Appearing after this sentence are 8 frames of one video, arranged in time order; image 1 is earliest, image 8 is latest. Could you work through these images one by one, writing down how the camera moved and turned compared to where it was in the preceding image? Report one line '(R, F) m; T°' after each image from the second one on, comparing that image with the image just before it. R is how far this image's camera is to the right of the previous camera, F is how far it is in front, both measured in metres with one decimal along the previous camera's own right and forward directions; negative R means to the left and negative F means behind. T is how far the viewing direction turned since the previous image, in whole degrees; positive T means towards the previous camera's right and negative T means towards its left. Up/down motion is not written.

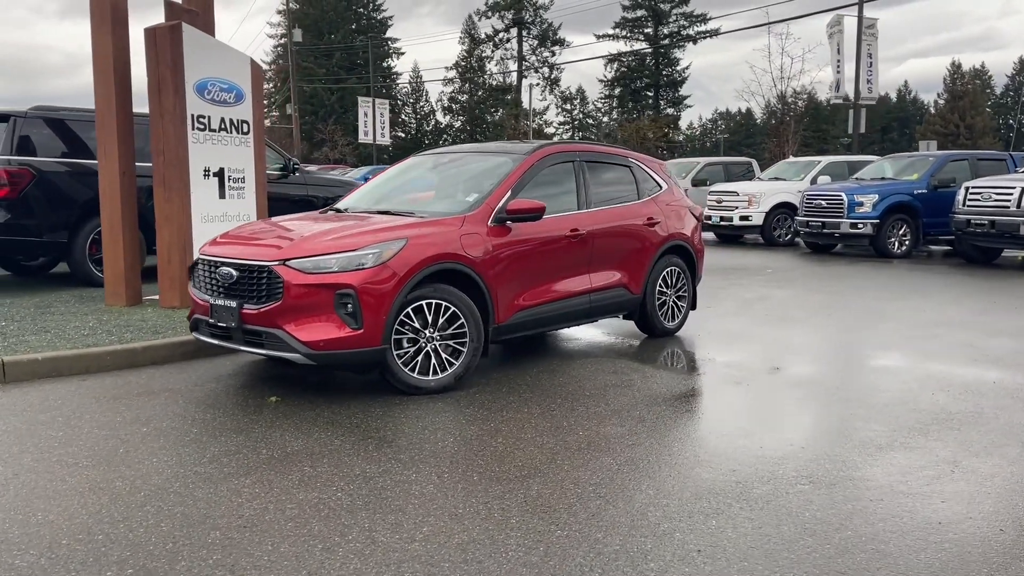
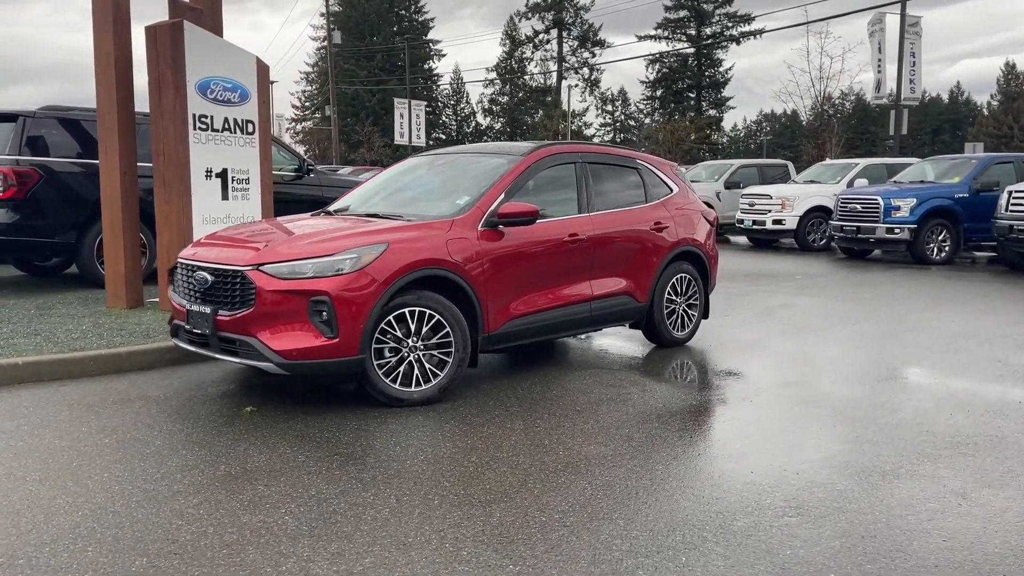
(+0.3, +0.3) m; -3°
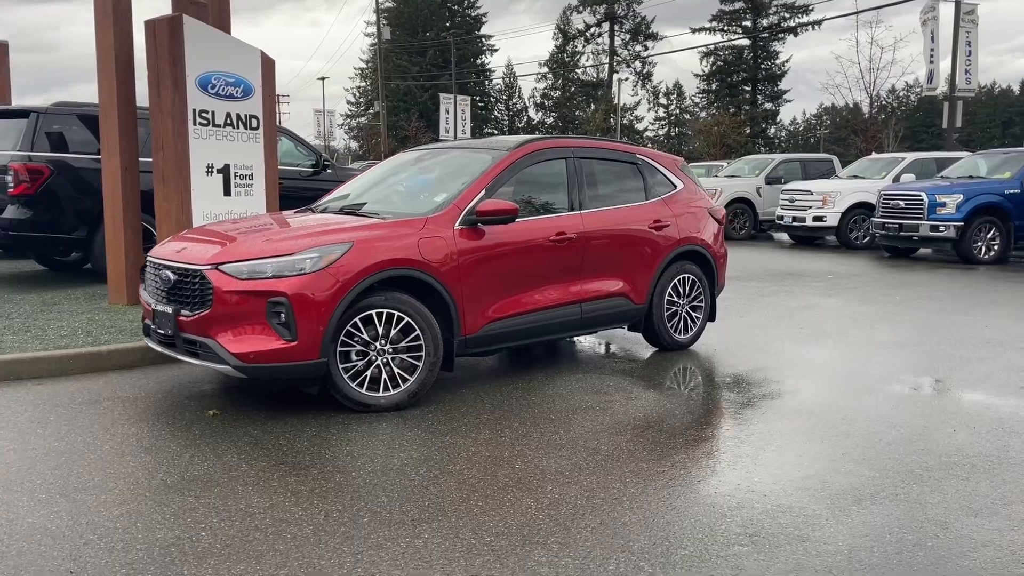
(+0.5, +0.3) m; -4°
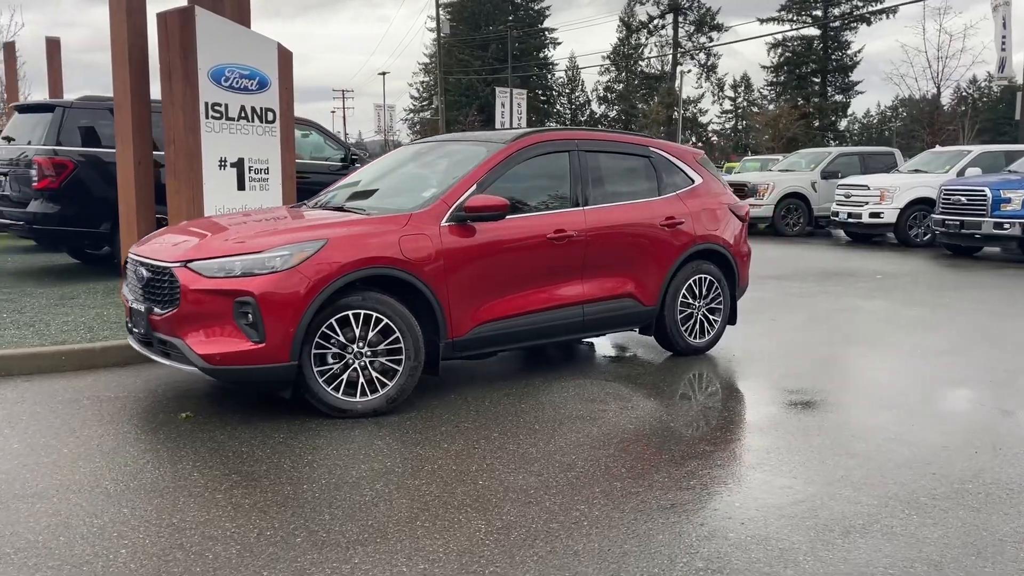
(+0.5, +0.3) m; -4°
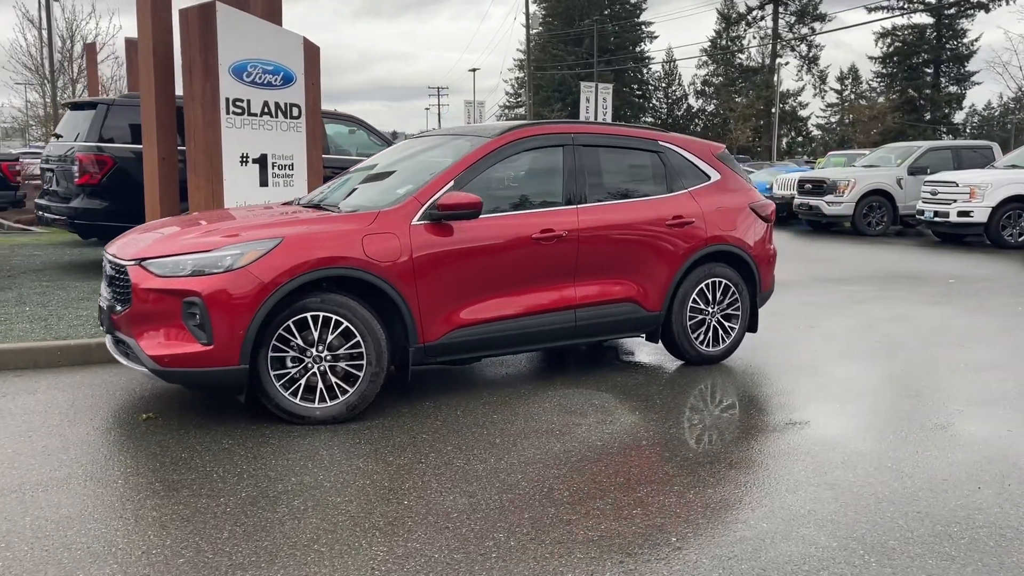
(+0.7, +0.4) m; -6°
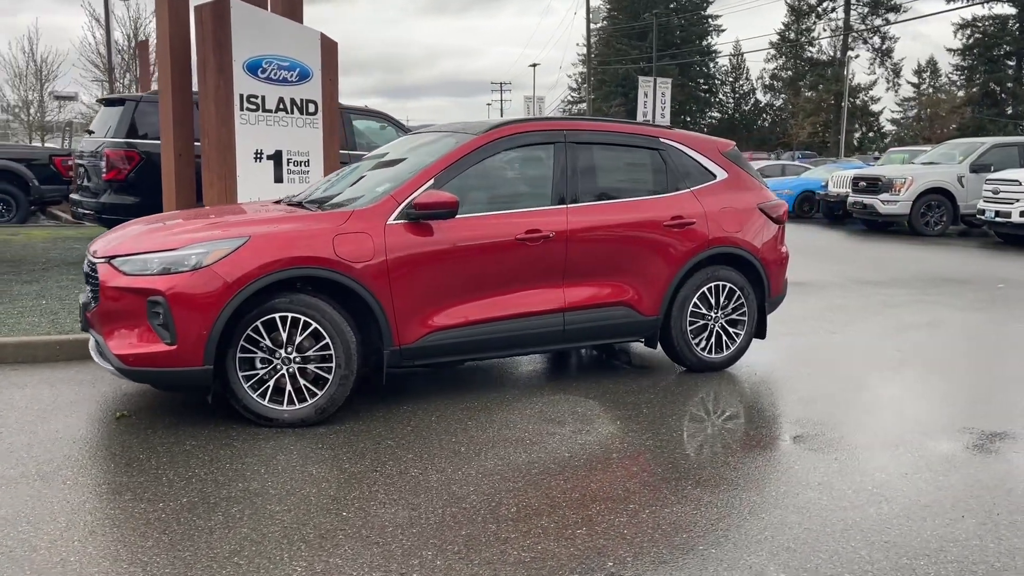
(+0.5, +0.2) m; -4°
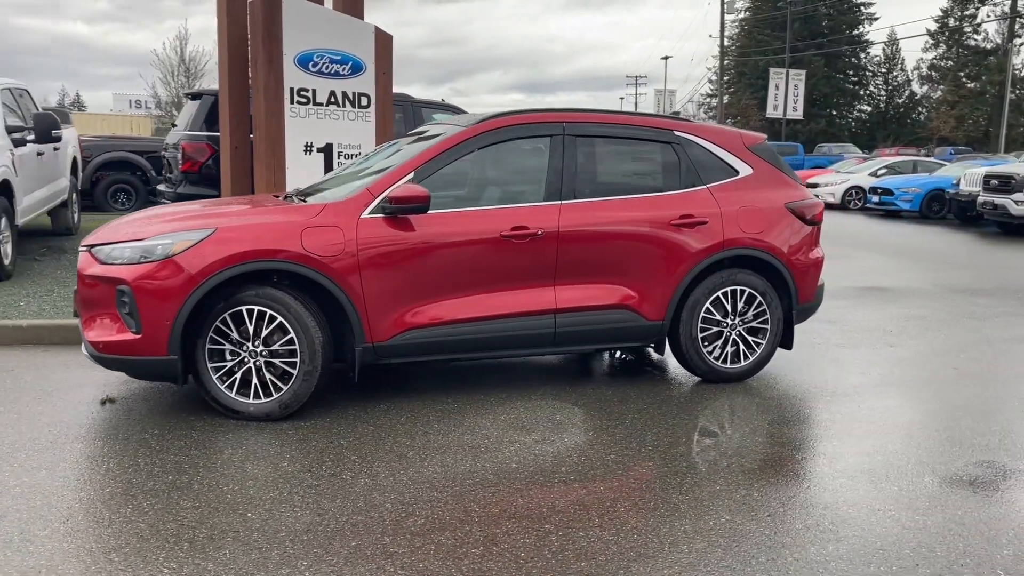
(+0.9, +0.3) m; -9°
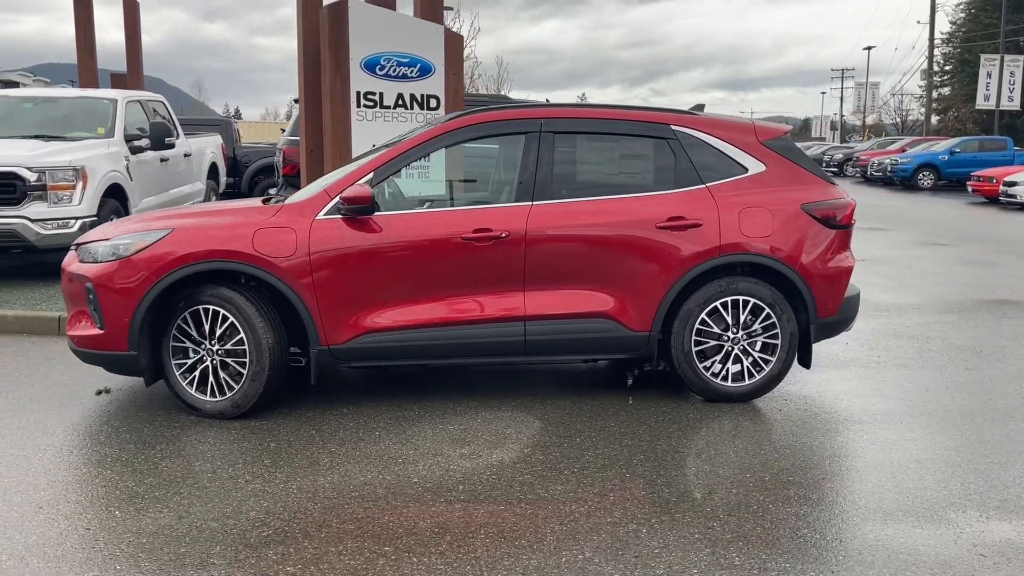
(+1.3, +0.4) m; -13°
